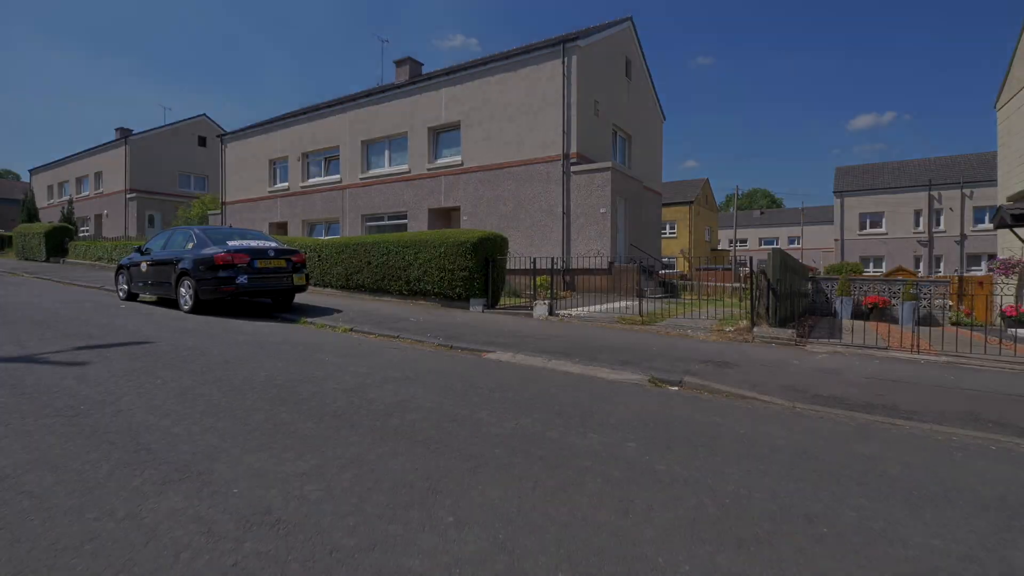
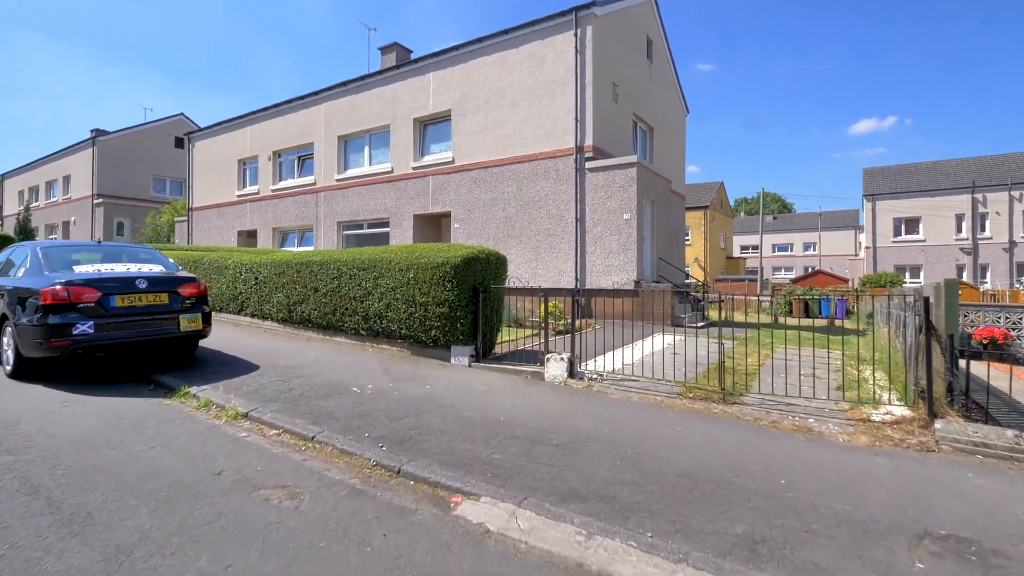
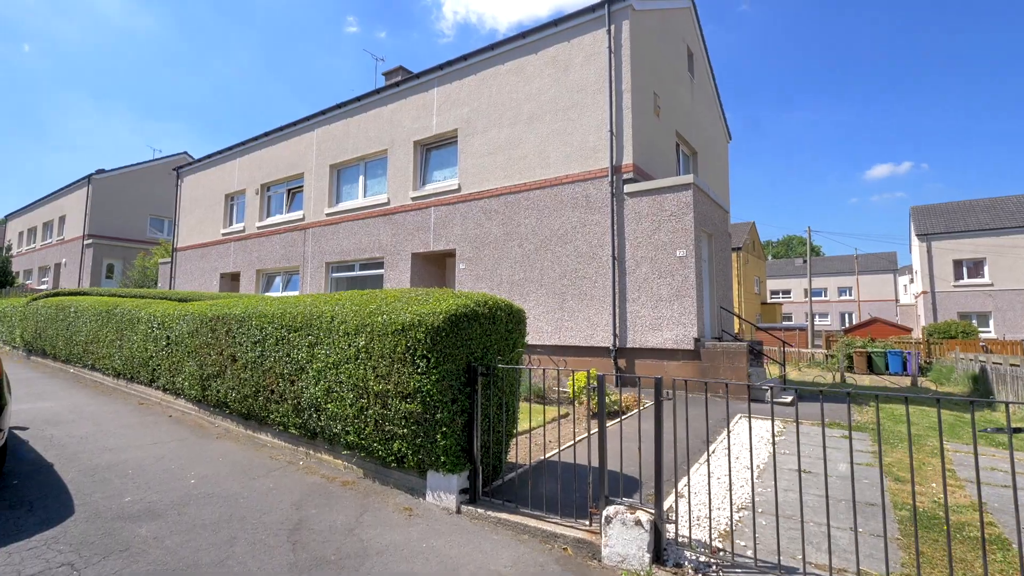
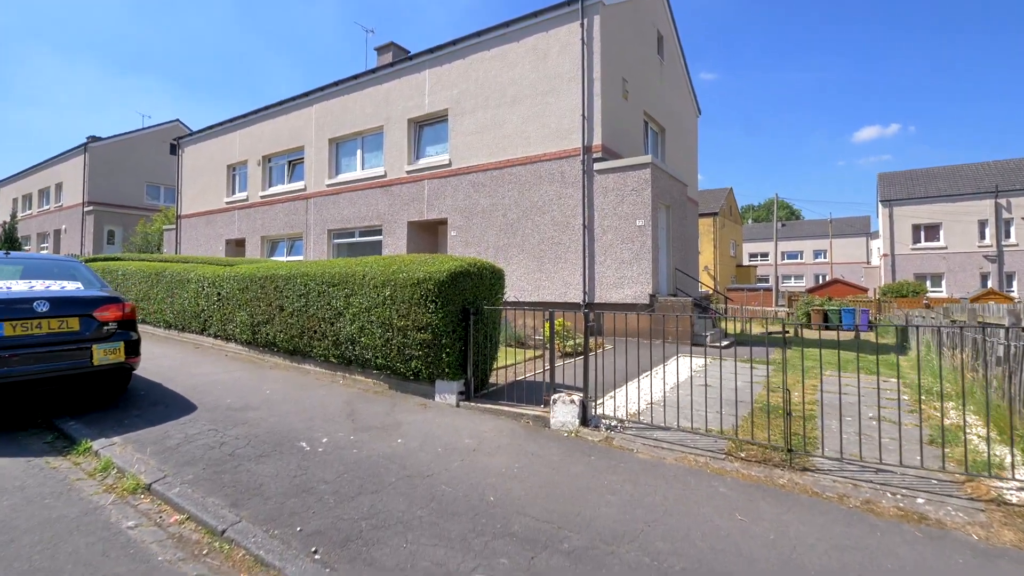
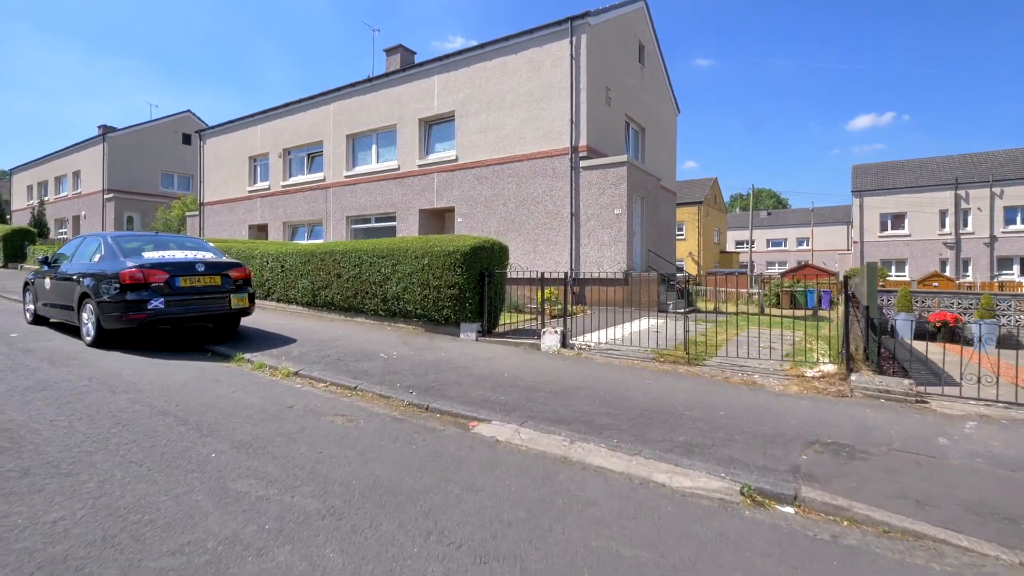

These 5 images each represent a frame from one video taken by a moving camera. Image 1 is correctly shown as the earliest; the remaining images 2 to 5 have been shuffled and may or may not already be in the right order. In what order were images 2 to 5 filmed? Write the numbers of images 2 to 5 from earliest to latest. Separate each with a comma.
5, 2, 4, 3
